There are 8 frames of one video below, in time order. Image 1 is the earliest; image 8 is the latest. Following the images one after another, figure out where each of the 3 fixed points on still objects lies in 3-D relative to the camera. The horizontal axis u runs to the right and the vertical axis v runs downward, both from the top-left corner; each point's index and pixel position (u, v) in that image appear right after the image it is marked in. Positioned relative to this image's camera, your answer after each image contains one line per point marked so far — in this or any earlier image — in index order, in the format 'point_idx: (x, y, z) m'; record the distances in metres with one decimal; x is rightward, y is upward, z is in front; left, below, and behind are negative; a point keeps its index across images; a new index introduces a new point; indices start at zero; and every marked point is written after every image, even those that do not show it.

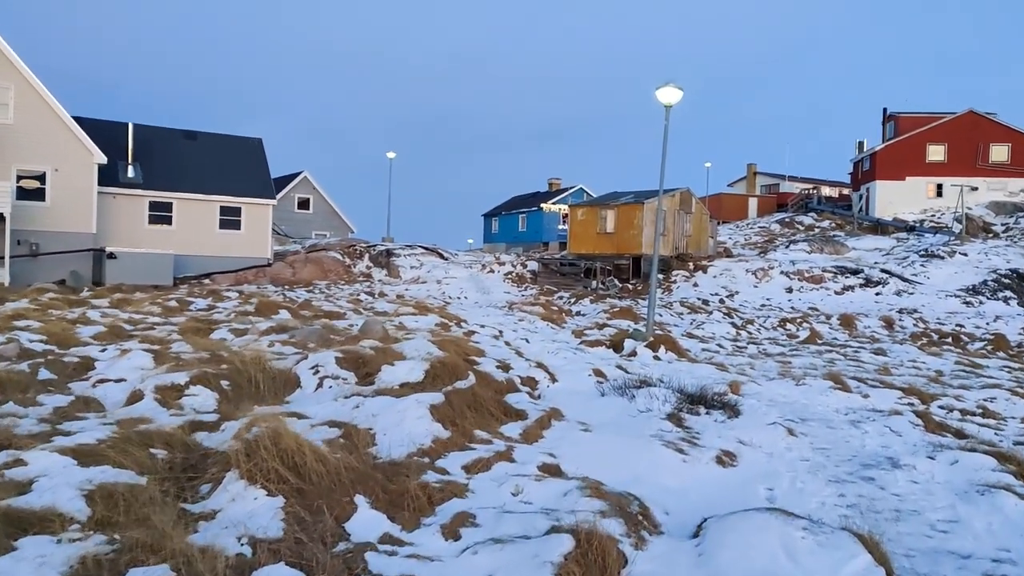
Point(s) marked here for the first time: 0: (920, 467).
0: (+5.0, -2.2, +7.9) m
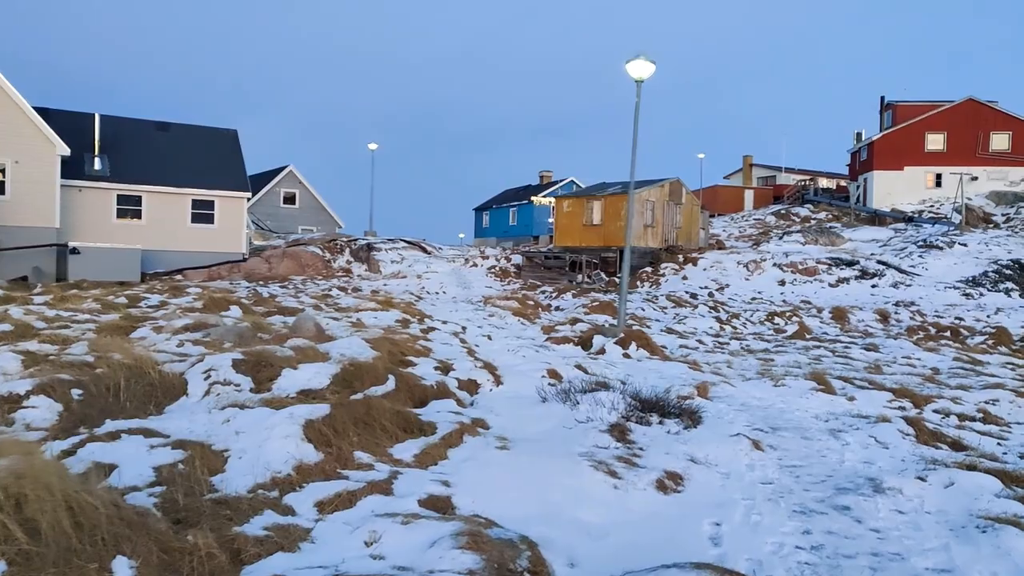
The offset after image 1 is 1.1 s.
0: (+4.0, -2.0, +6.5) m
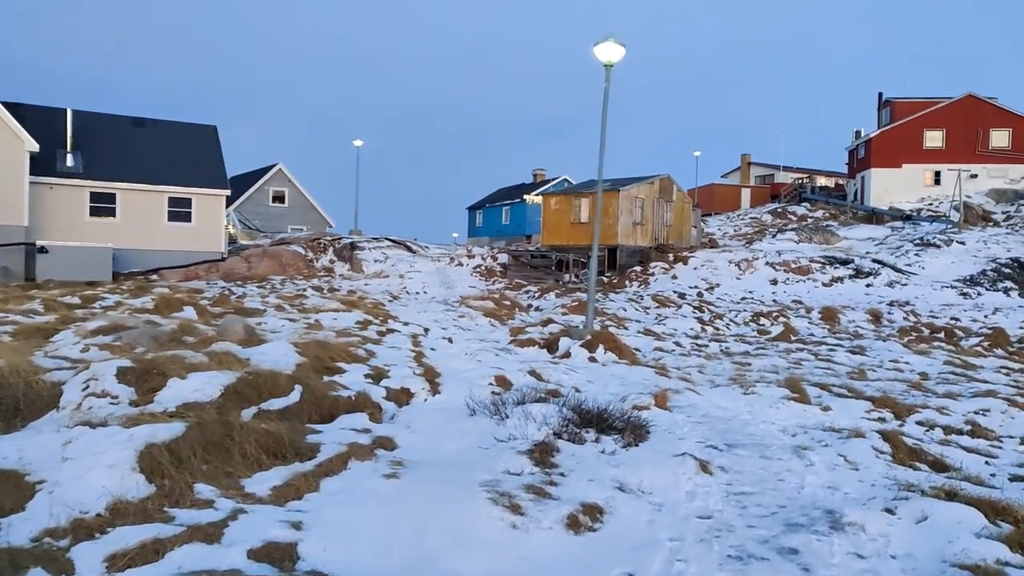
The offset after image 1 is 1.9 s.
0: (+3.0, -2.0, +5.4) m
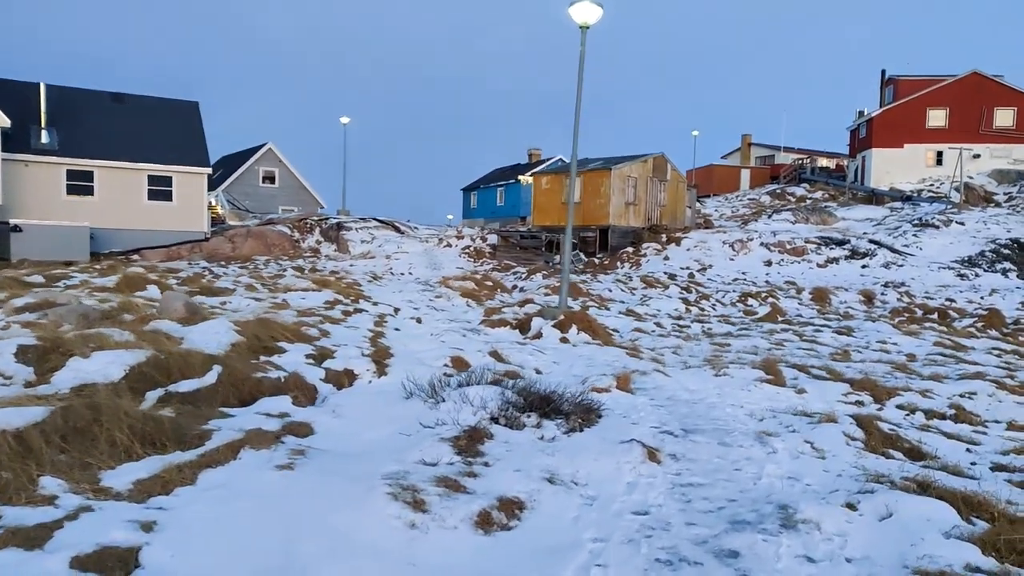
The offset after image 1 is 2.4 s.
0: (+2.3, -1.8, +4.7) m
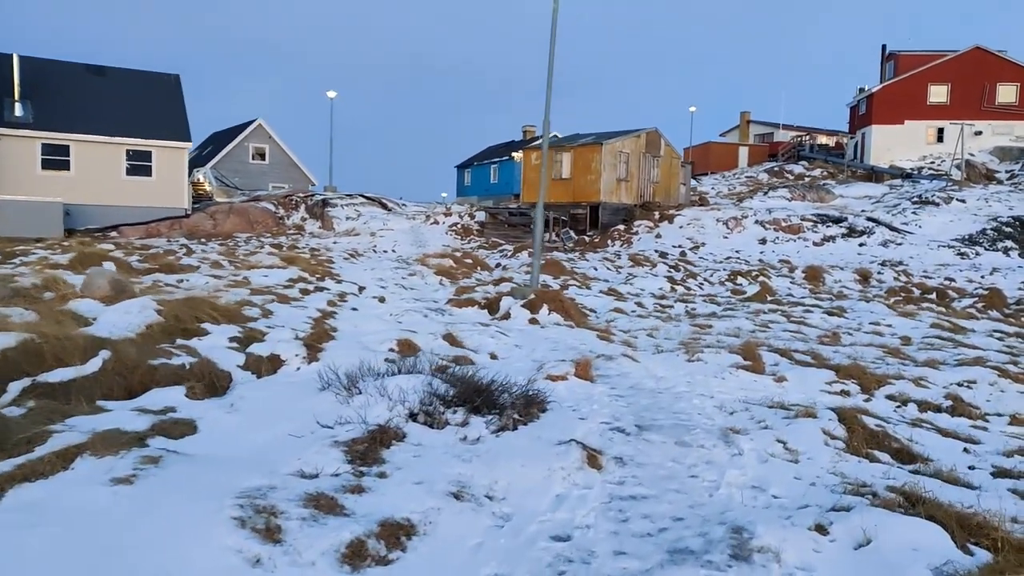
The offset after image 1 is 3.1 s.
0: (+1.6, -1.6, +3.8) m
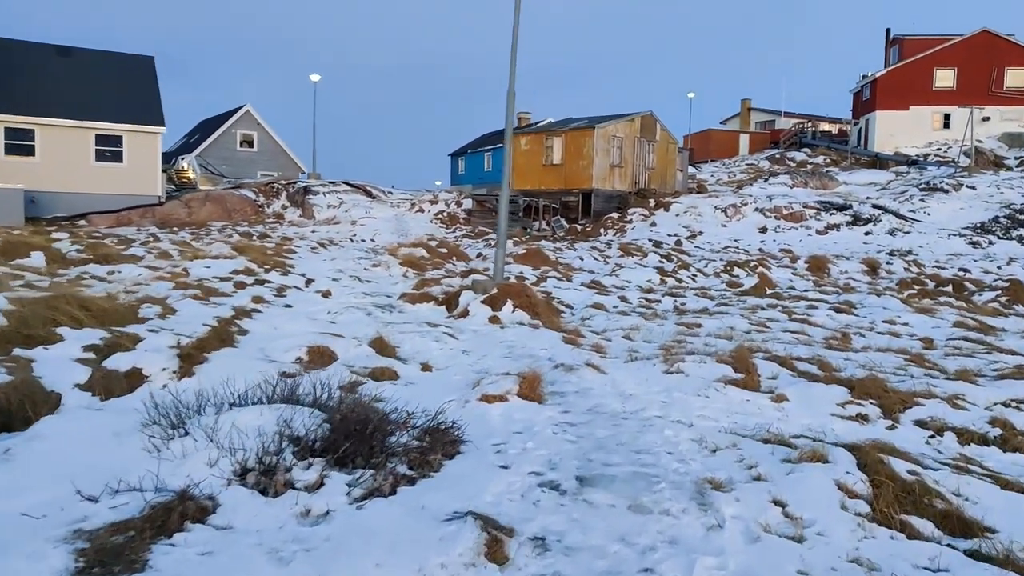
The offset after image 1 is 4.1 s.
0: (+0.9, -1.6, +2.1) m
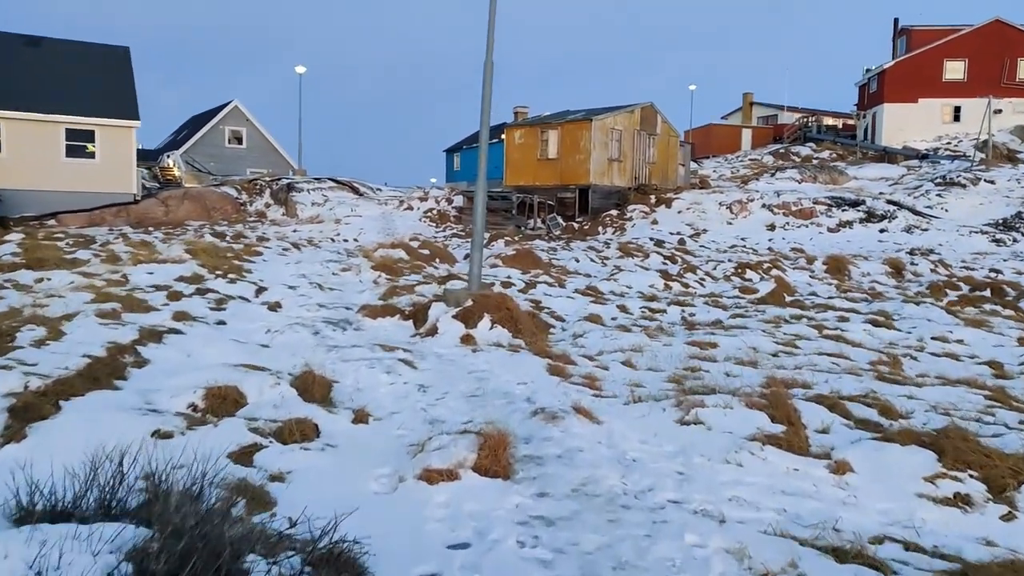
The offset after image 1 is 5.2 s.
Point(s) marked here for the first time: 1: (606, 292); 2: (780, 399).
0: (+0.6, -1.8, +0.2) m
1: (+2.1, -0.1, +14.3) m
2: (+2.5, -1.0, +6.0) m
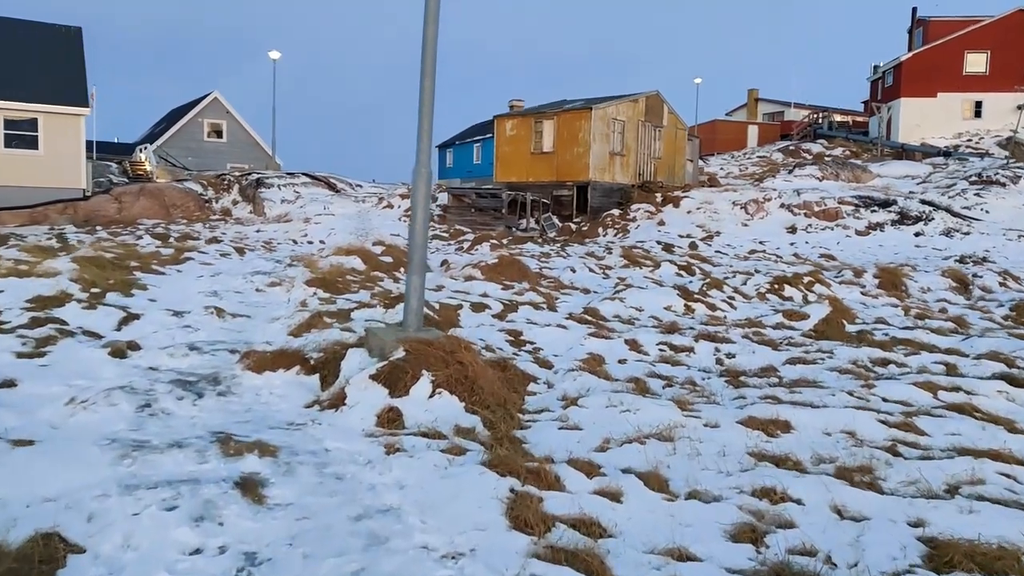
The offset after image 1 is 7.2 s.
0: (+0.1, -2.3, -3.2) m
1: (+1.6, -0.5, +10.8) m
2: (+2.1, -1.5, +2.6) m
